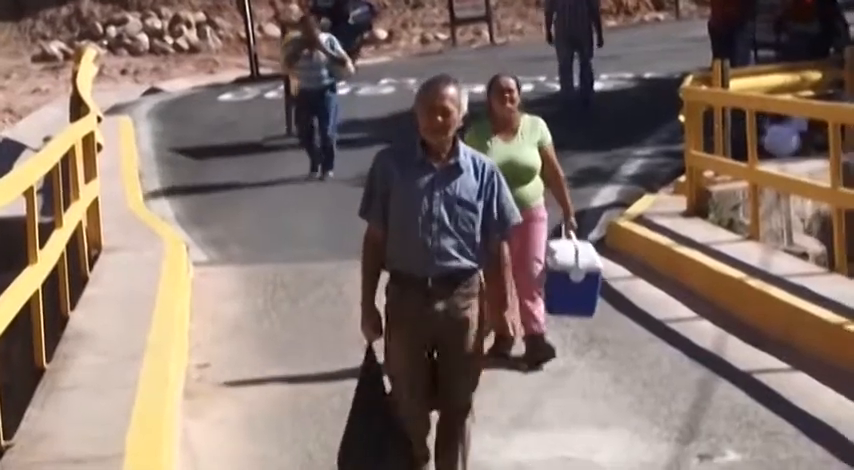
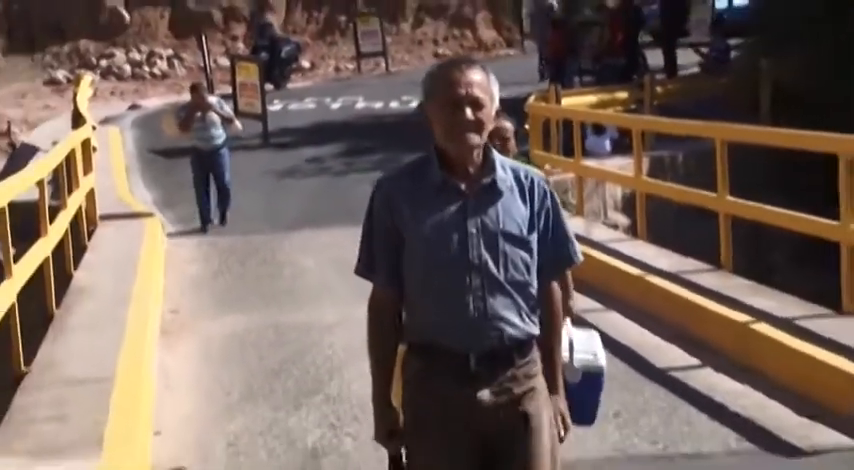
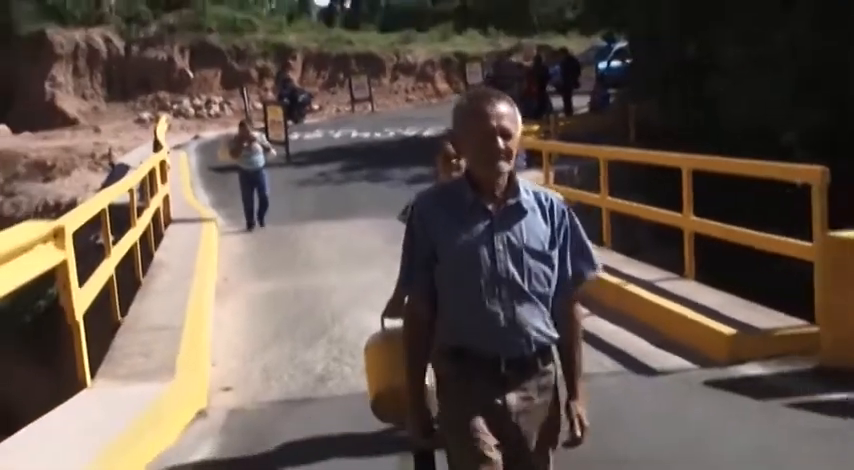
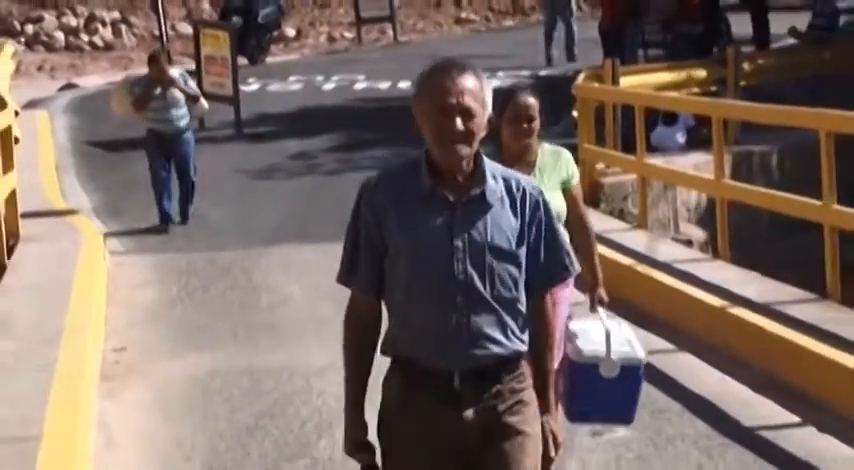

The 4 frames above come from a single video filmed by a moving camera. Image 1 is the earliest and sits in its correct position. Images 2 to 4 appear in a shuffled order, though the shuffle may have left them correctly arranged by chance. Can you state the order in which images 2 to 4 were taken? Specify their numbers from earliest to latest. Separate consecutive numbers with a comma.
4, 2, 3
